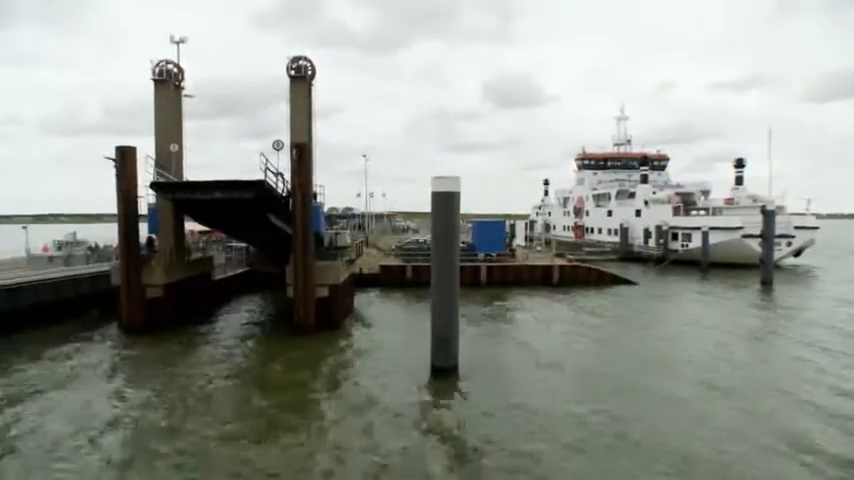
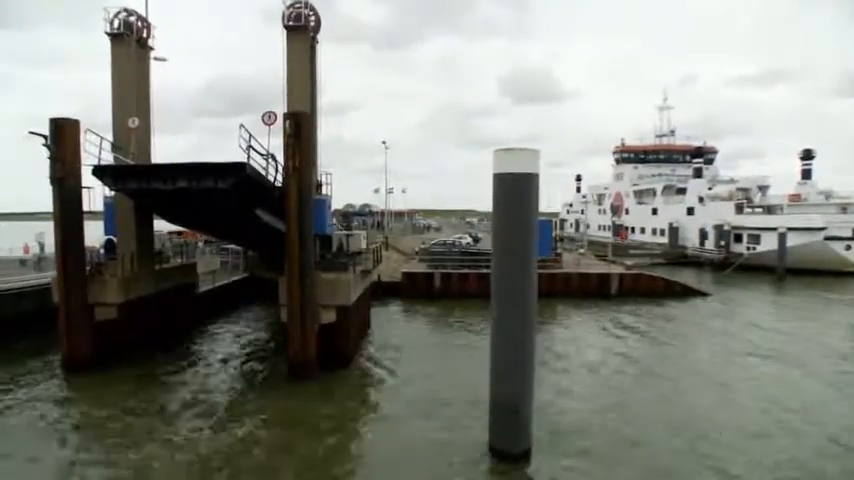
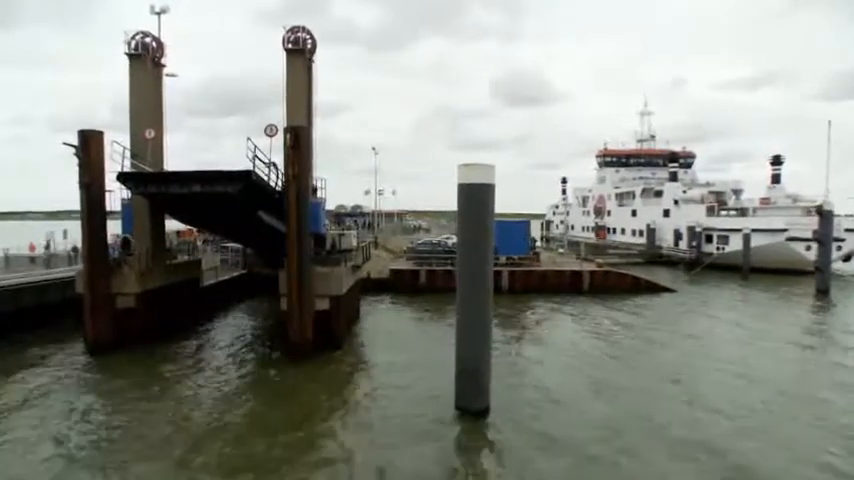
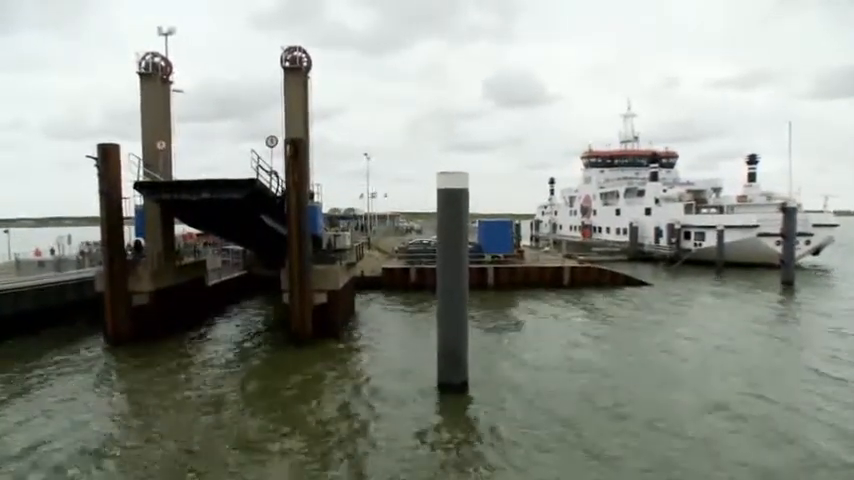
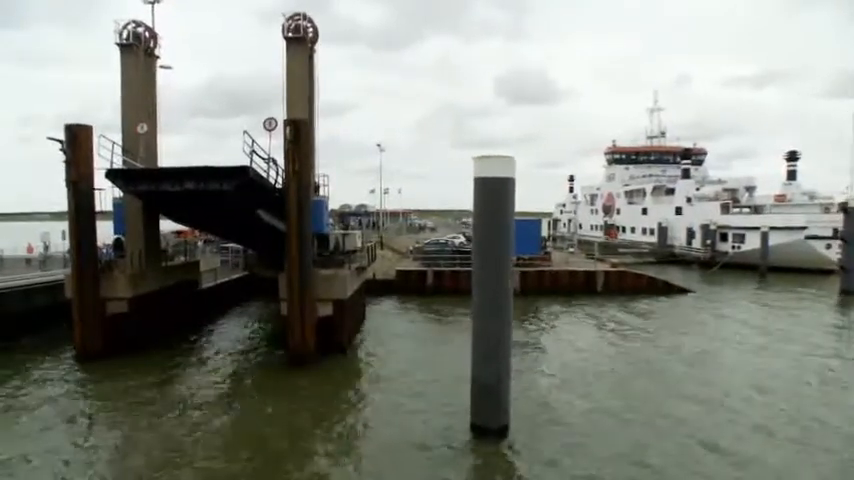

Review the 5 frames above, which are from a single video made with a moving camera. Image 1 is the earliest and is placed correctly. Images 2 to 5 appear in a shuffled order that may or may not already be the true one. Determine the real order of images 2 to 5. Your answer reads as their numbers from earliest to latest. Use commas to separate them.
4, 3, 5, 2
